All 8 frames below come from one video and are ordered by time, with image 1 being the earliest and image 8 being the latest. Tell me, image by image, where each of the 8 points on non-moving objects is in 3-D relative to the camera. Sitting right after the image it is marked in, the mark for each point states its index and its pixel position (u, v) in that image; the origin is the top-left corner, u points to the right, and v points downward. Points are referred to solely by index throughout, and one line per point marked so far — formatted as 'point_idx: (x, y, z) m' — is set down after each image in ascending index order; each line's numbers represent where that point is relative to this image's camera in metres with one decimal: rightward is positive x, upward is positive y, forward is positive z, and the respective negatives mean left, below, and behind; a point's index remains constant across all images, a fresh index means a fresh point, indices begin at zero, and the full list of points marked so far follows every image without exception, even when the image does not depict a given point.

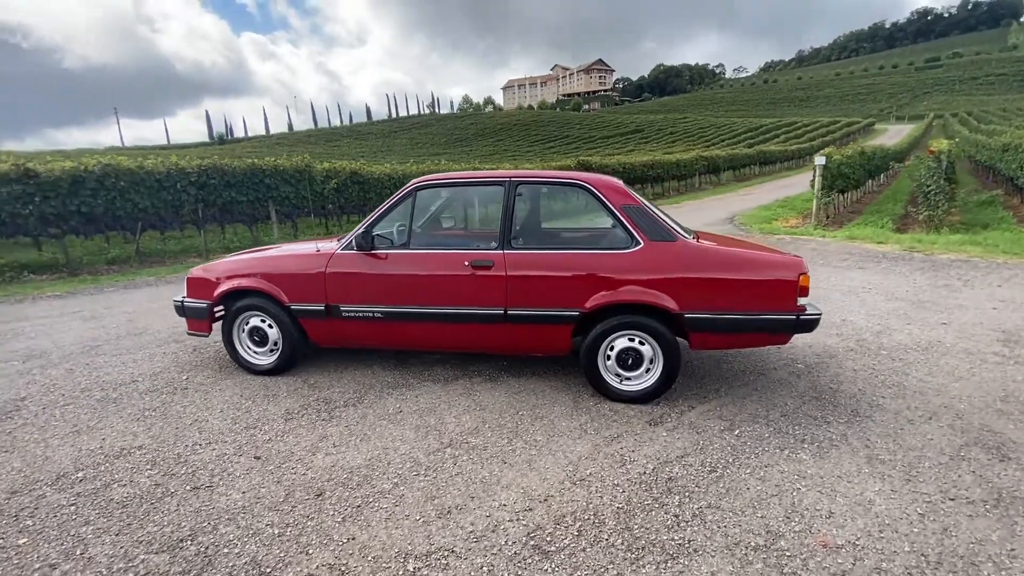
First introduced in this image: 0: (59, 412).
0: (-3.2, -0.9, +3.5) m
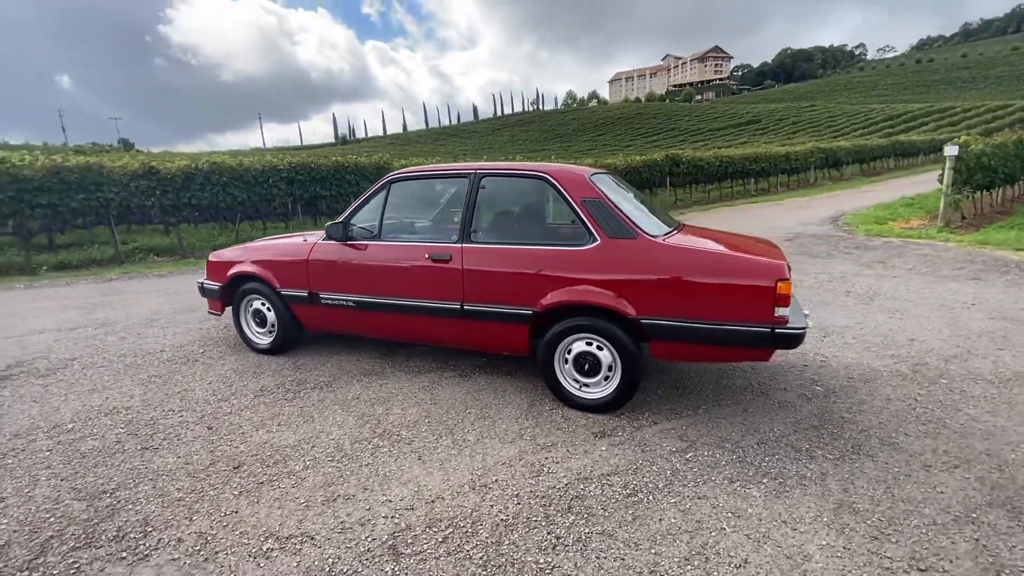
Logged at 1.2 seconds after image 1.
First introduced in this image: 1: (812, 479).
0: (-3.5, -0.7, +4.1) m
1: (+1.6, -1.1, +2.7) m
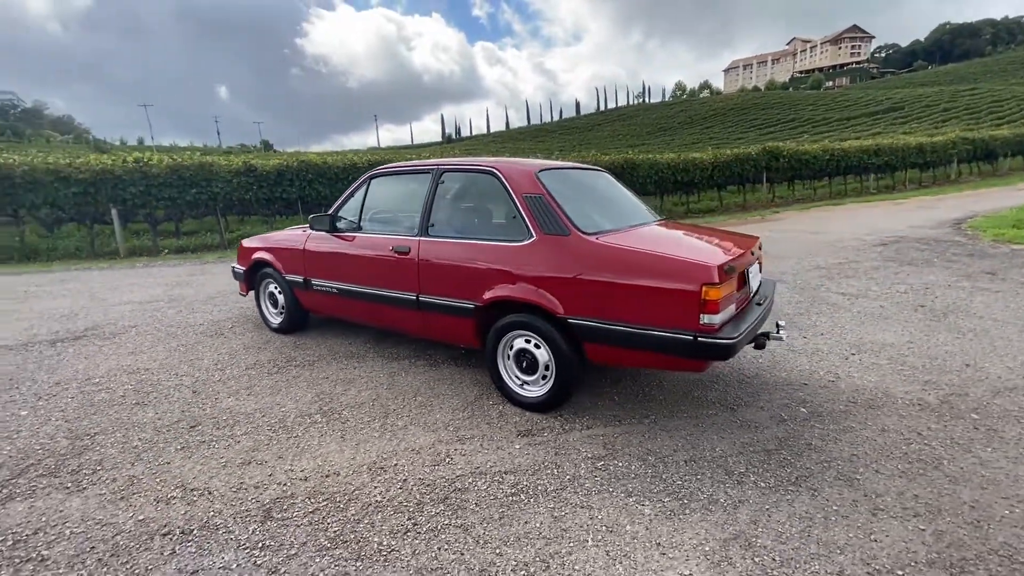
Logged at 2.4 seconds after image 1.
0: (-3.7, -0.5, +4.8) m
1: (+1.0, -1.1, +2.4) m
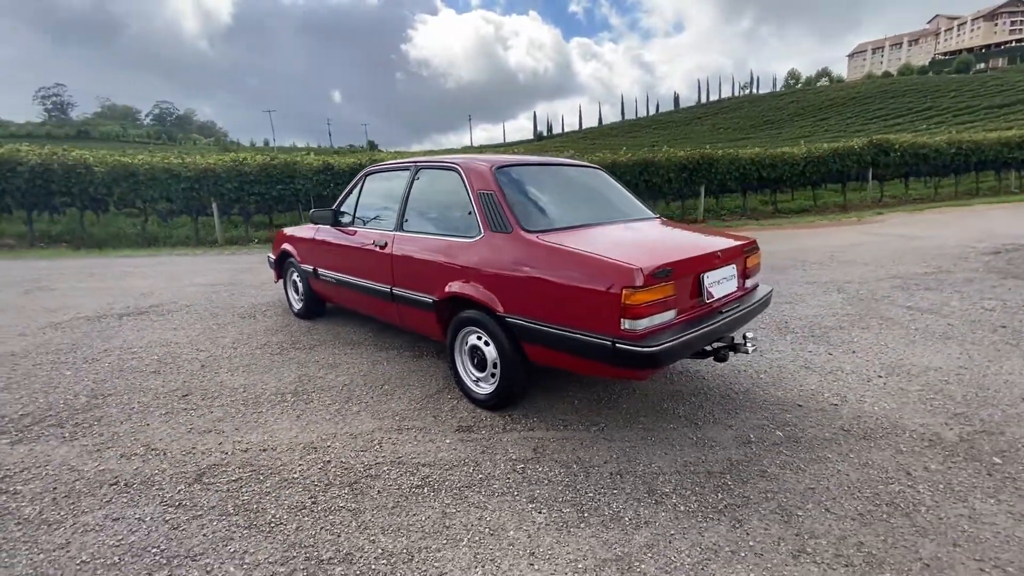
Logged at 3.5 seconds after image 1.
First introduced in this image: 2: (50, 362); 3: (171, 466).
0: (-3.7, -0.3, +5.5) m
1: (+0.5, -1.1, +2.3) m
2: (-4.0, -0.6, +4.1) m
3: (-1.9, -1.0, +2.7) m
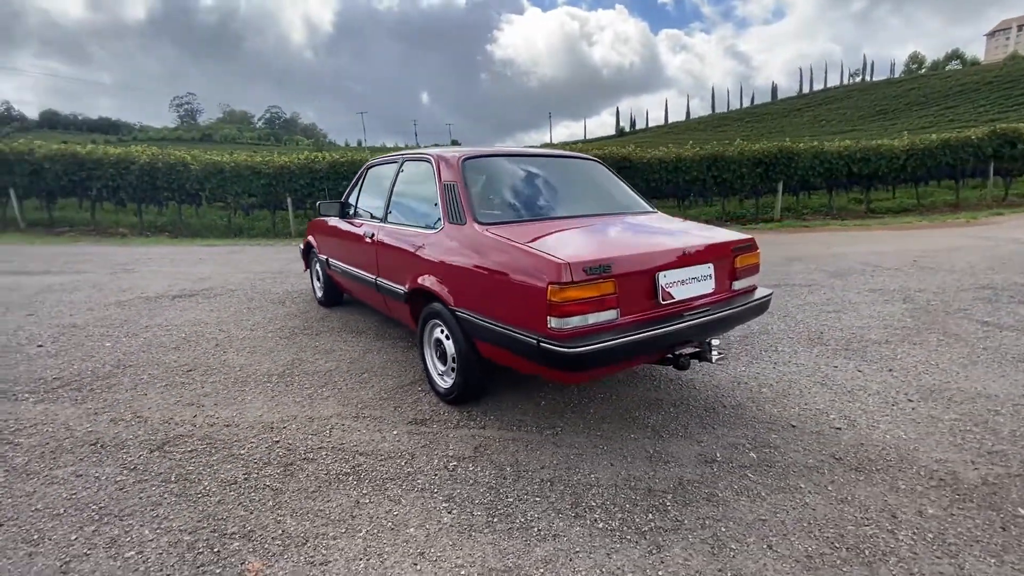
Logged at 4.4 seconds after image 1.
0: (-3.5, -0.1, +6.0) m
1: (+0.1, -1.1, +2.1) m
2: (-4.0, -0.4, +4.7) m
3: (-2.2, -0.9, +2.9) m
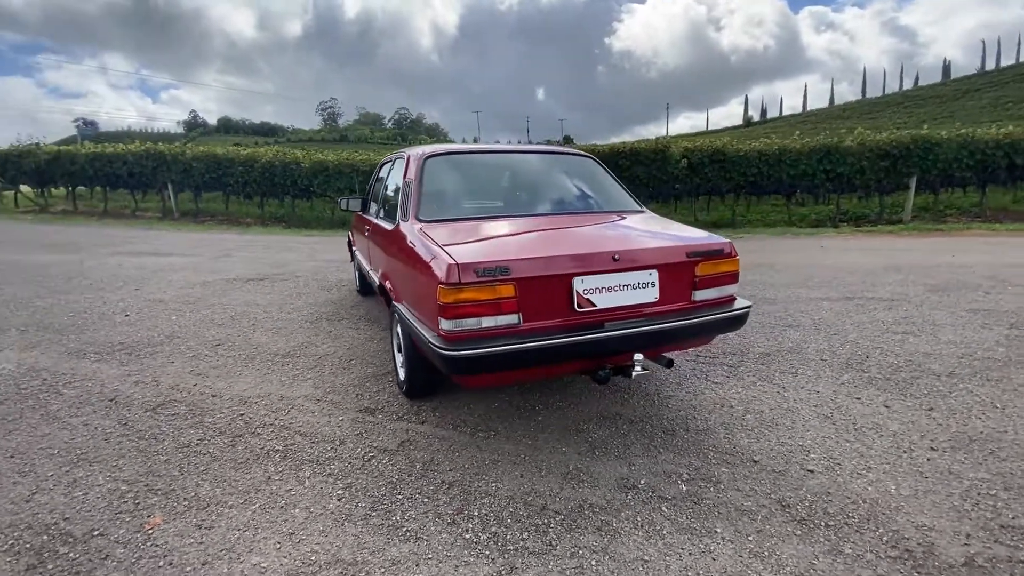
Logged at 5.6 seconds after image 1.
0: (-3.1, +0.1, +6.7) m
1: (-0.5, -1.1, +2.1) m
2: (-3.9, -0.2, +5.5) m
3: (-2.6, -0.8, +3.4) m
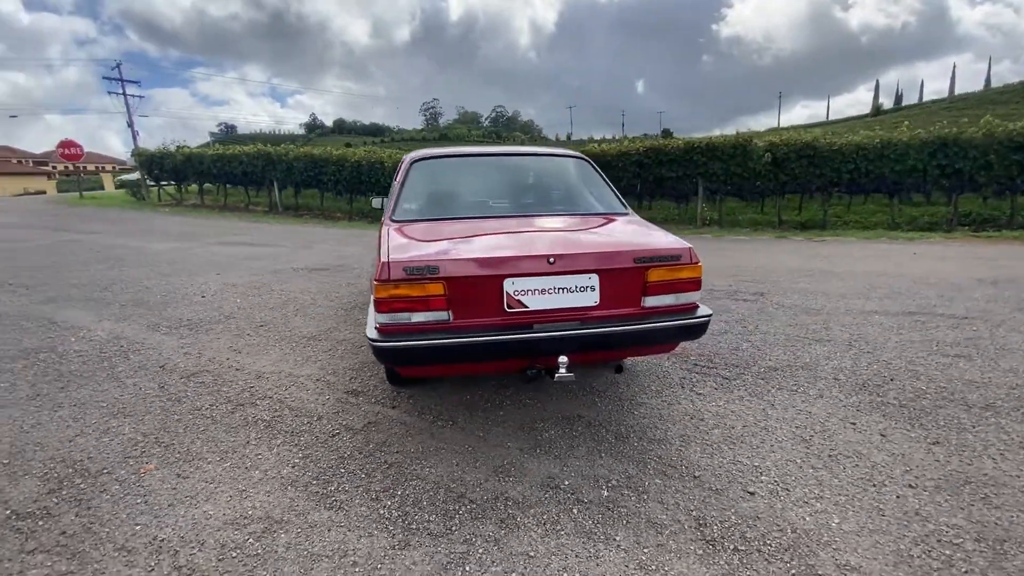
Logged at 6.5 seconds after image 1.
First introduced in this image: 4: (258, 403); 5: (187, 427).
0: (-2.5, +0.2, +7.3) m
1: (-0.9, -1.0, +2.4) m
2: (-3.5, 0.0, +6.3) m
3: (-2.7, -0.6, +4.0) m
4: (-1.7, -0.8, +3.3) m
5: (-2.1, -0.9, +3.1) m
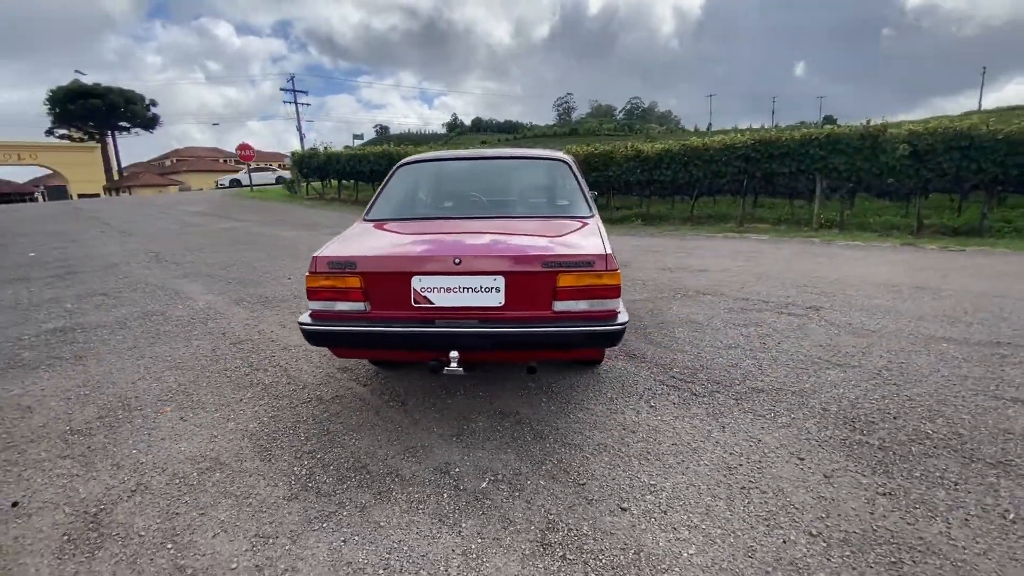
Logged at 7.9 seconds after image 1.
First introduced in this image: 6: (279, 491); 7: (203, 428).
0: (-1.7, +0.4, +8.0) m
1: (-1.5, -1.0, +2.8) m
2: (-2.9, +0.2, +7.3) m
3: (-2.7, -0.5, +4.9) m
4: (-2.0, -0.7, +4.0) m
5: (-2.4, -0.7, +3.8) m
6: (-1.2, -1.1, +2.5) m
7: (-2.0, -0.9, +3.1) m
